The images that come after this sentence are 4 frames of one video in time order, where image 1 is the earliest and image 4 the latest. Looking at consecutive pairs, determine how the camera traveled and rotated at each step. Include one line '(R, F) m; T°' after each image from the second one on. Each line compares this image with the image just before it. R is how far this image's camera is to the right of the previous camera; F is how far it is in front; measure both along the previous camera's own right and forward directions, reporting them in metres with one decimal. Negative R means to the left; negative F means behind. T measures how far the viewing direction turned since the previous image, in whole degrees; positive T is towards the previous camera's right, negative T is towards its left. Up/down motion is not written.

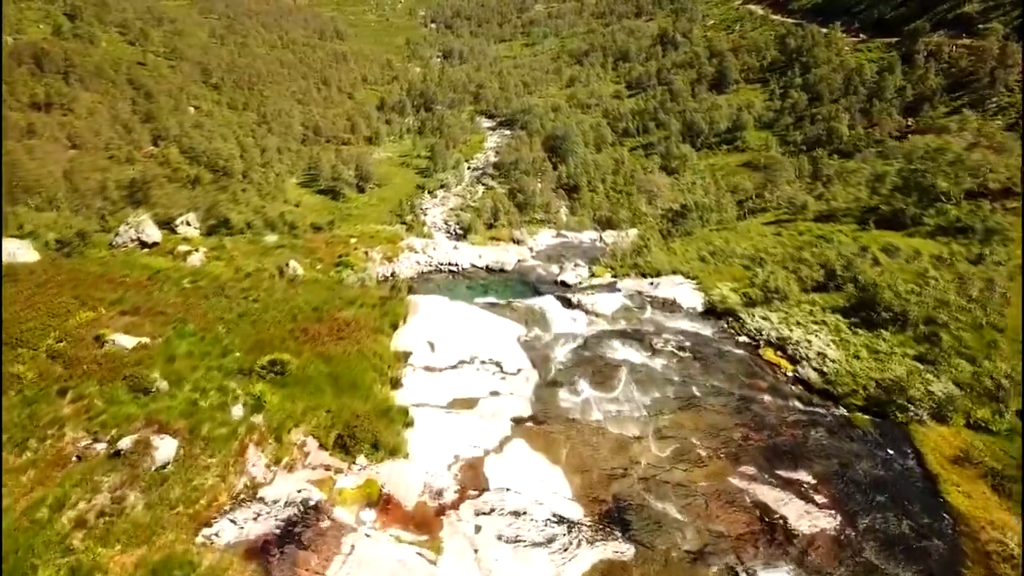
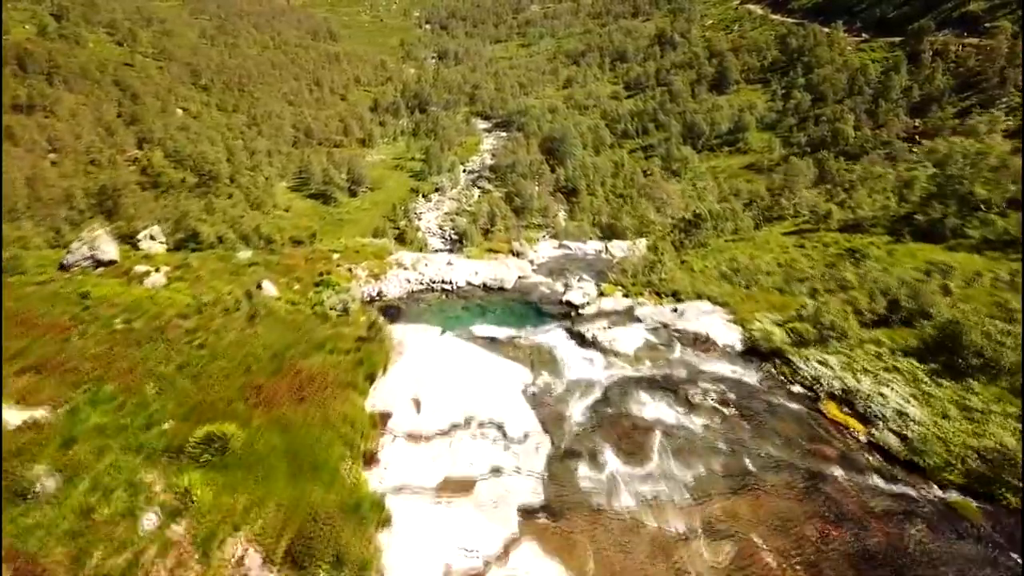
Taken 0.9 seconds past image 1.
(-0.2, +6.1) m; 0°
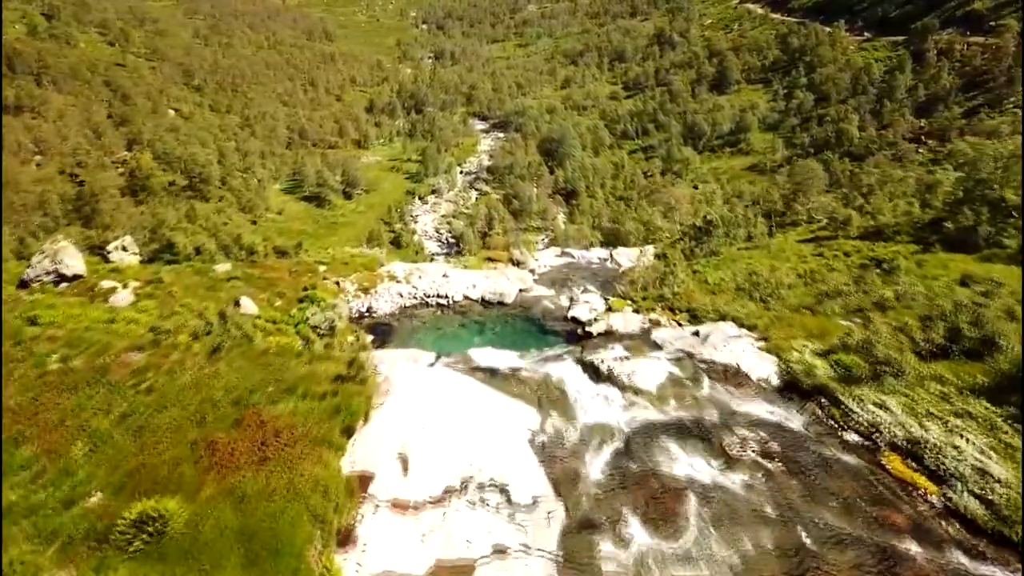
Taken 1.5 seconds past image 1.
(-0.2, +4.1) m; 0°
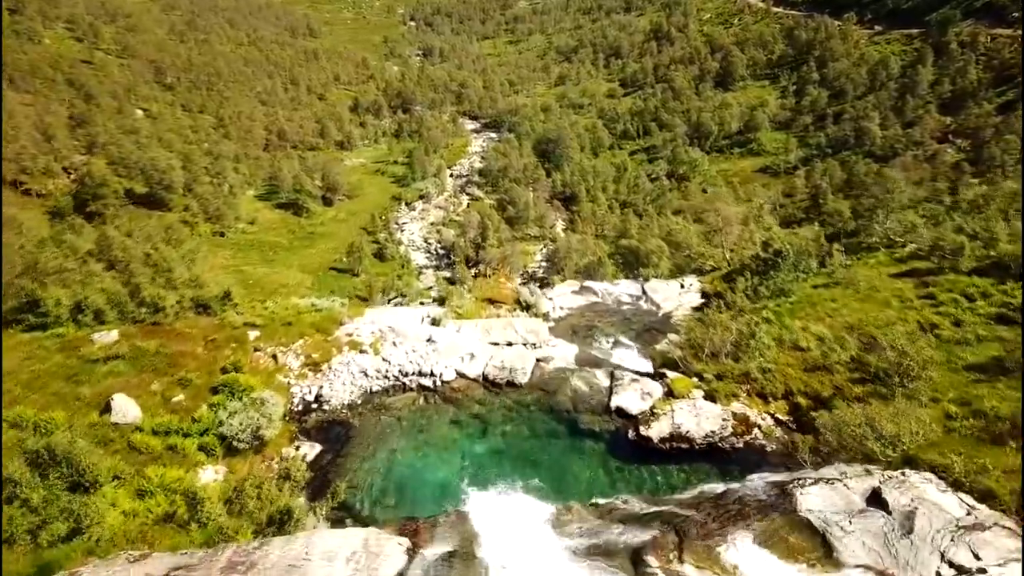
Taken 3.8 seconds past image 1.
(-0.8, +15.9) m; +1°
